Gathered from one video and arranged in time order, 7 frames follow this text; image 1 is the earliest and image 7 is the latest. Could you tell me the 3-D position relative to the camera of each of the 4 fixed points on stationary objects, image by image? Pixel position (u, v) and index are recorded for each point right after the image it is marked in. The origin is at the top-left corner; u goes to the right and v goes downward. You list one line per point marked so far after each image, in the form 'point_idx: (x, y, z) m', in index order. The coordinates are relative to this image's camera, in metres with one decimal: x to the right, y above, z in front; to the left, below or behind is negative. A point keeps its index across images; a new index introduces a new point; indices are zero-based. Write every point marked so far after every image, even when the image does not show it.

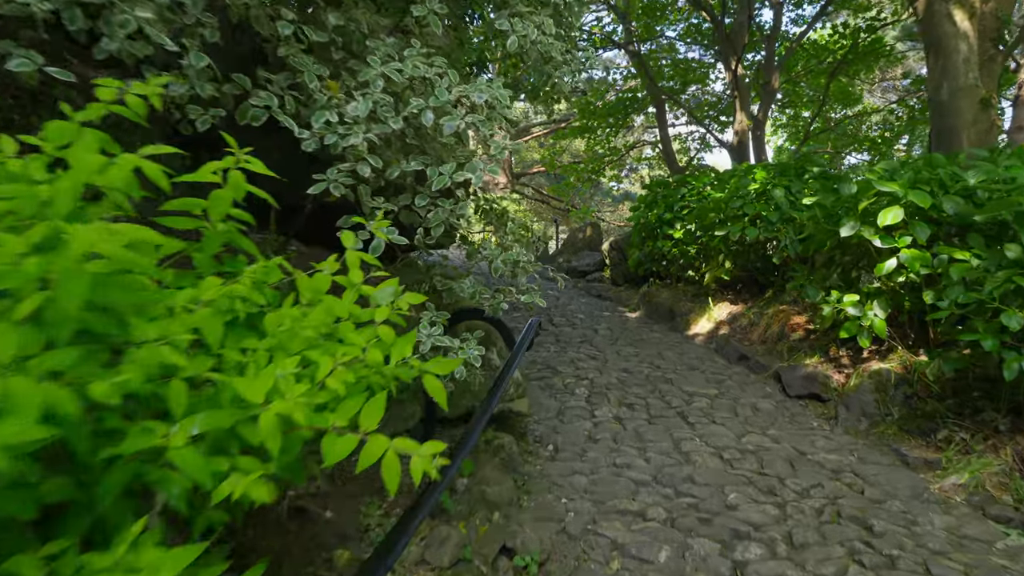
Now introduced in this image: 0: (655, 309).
0: (+1.9, -0.3, +9.3) m
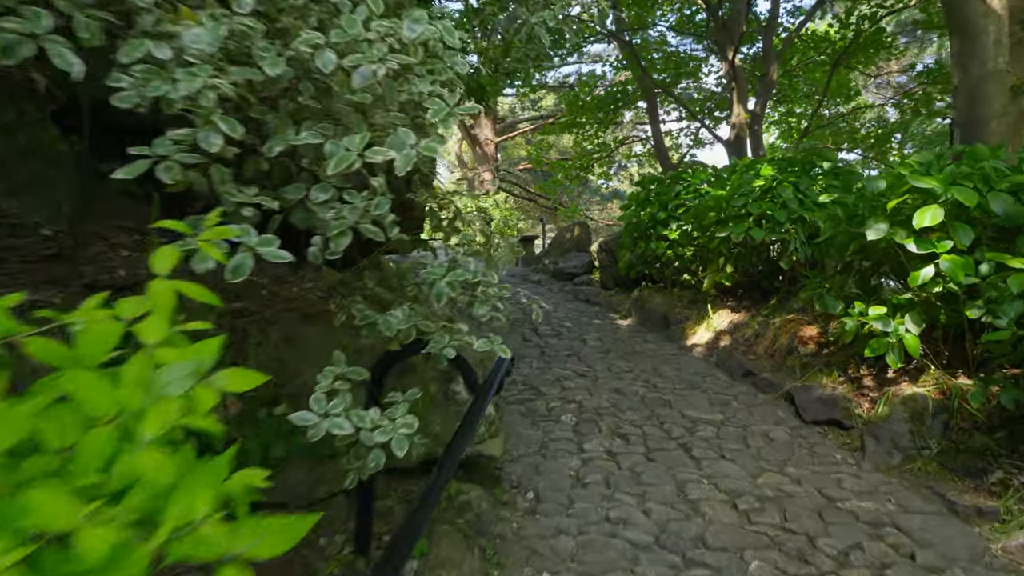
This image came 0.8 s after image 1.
0: (+1.7, -0.3, +8.6) m
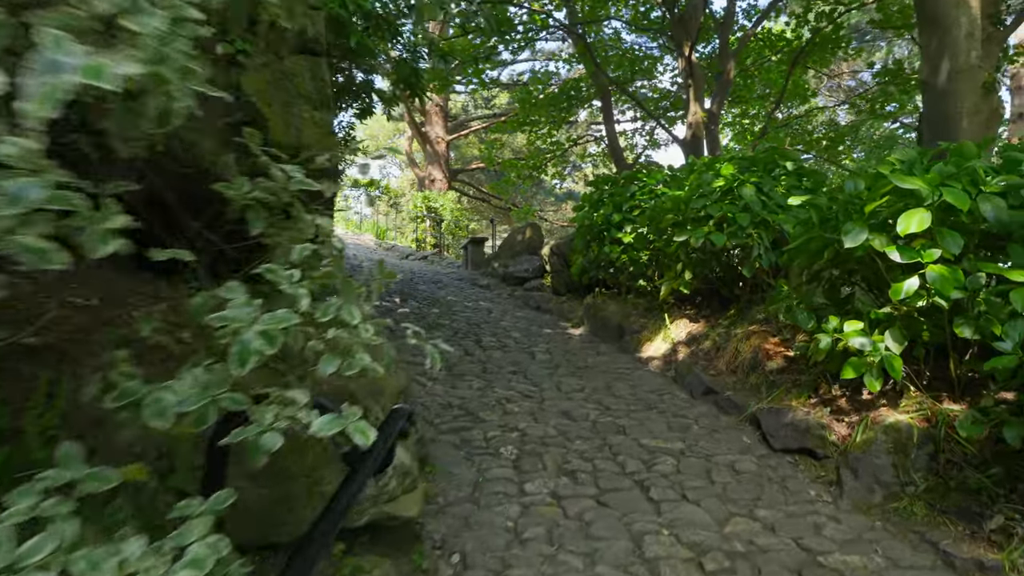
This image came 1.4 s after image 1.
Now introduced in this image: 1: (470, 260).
0: (+1.0, -0.4, +8.0) m
1: (-0.8, +0.6, +13.8) m
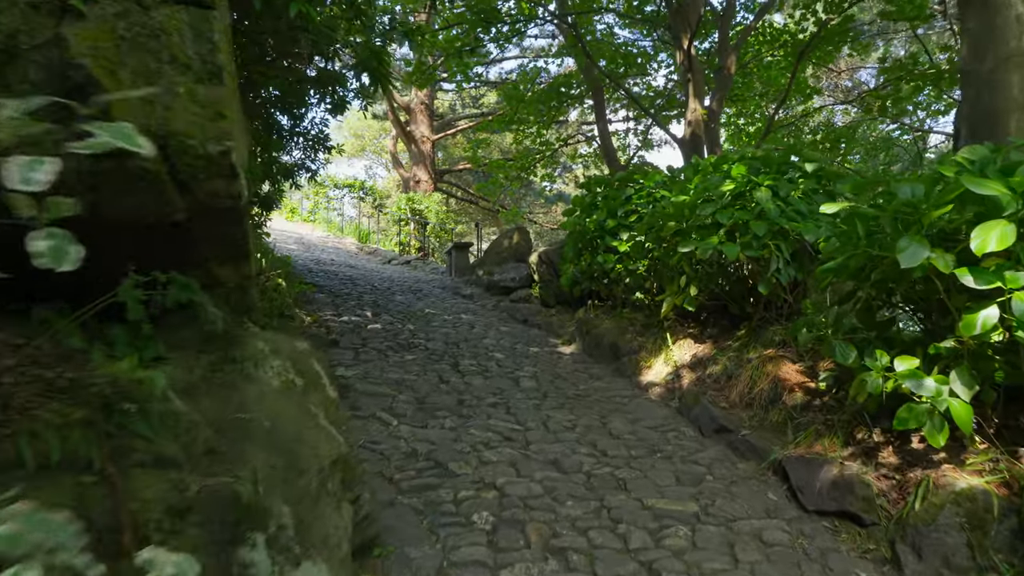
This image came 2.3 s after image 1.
0: (+0.9, -0.6, +7.2) m
1: (-1.1, +0.4, +13.0) m
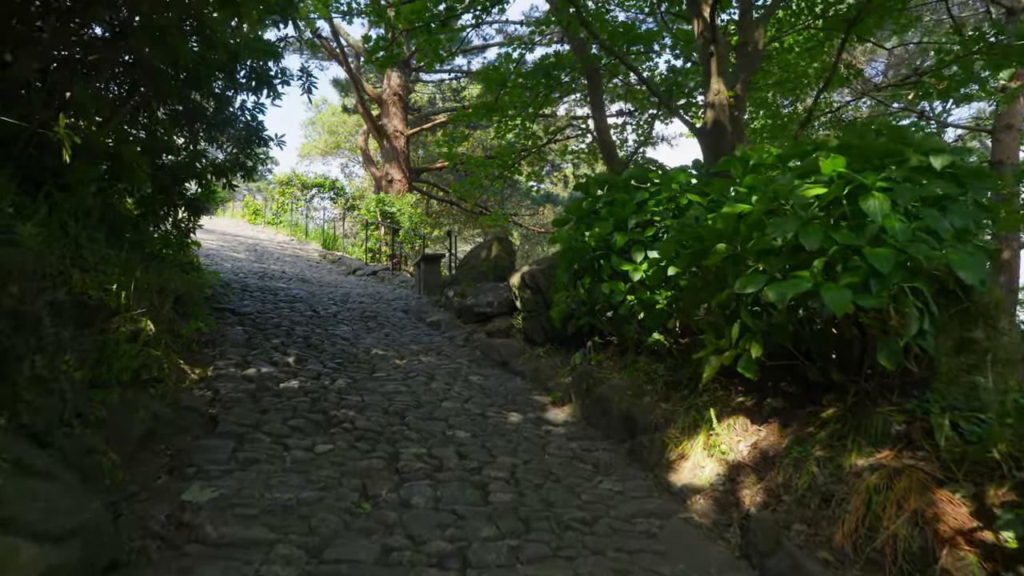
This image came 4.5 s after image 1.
0: (+0.6, -0.9, +5.2) m
1: (-1.4, +0.1, +10.9) m
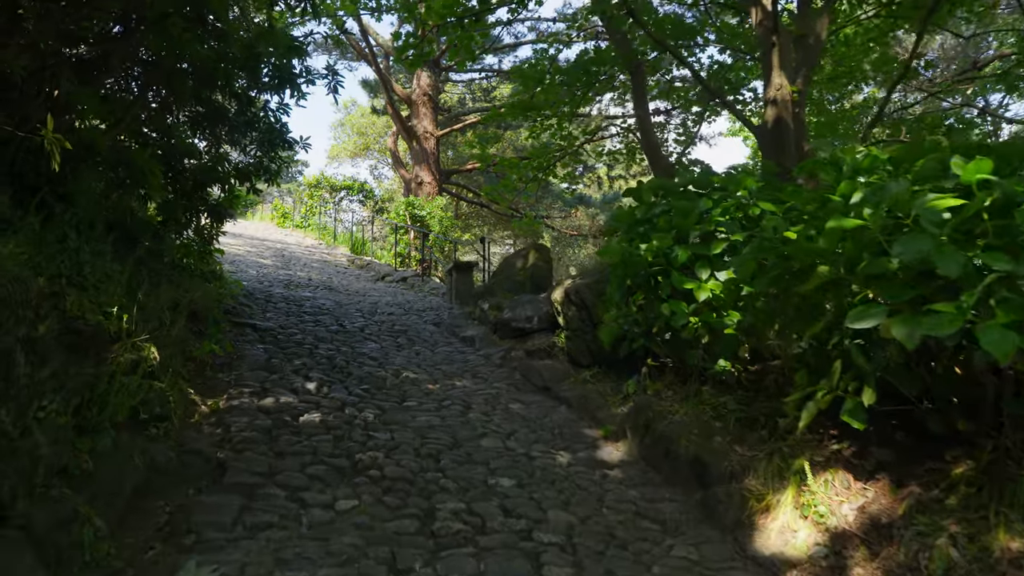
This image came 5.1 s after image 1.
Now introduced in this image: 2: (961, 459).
0: (+1.0, -1.0, +4.5) m
1: (-0.9, -0.1, +10.3) m
2: (+2.0, -0.8, +3.1) m
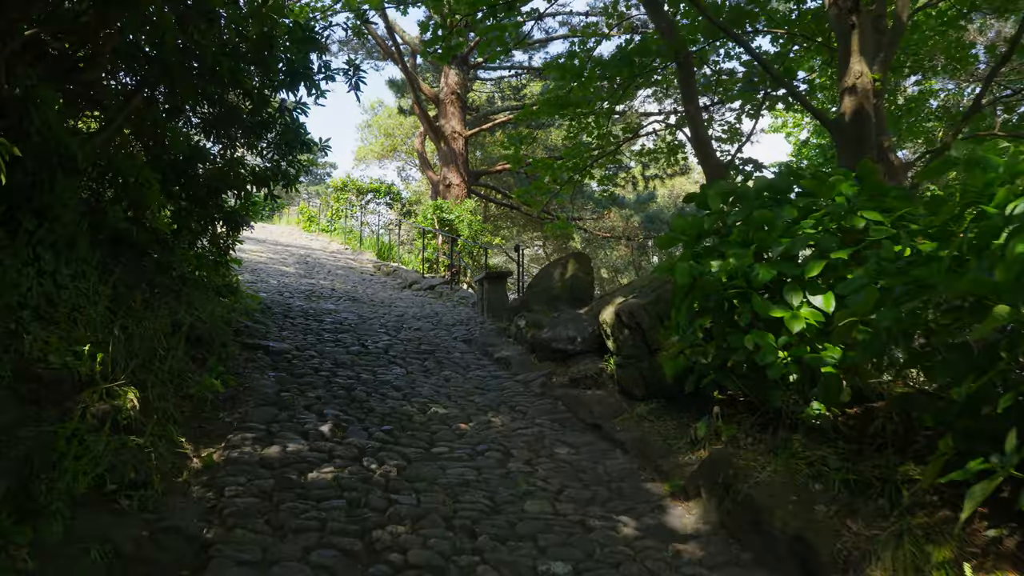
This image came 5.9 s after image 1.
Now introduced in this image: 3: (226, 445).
0: (+1.2, -1.2, +3.7) m
1: (-0.4, -0.2, +9.6) m
2: (+2.3, -0.9, +2.2) m
3: (-1.7, -0.9, +4.1) m
